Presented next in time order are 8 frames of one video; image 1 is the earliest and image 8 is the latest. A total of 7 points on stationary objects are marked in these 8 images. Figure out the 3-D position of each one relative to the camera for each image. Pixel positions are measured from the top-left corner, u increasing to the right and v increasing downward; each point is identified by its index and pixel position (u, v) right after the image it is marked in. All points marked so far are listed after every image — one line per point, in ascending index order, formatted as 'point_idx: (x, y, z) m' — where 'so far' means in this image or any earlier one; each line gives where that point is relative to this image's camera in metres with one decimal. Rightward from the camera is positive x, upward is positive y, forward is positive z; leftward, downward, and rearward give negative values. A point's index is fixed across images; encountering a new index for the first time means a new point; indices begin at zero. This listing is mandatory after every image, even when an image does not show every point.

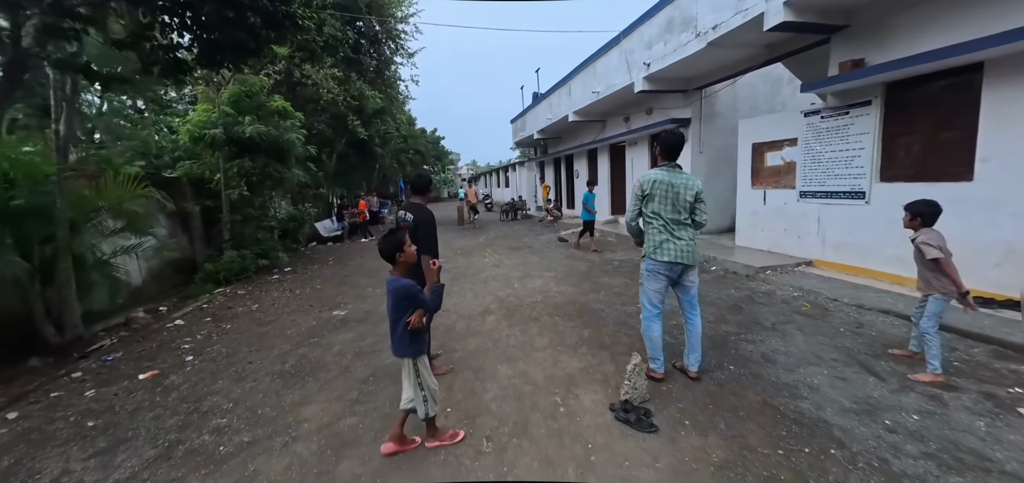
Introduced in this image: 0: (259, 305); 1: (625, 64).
0: (-3.7, -0.9, +5.8) m
1: (+2.4, +3.9, +8.6) m
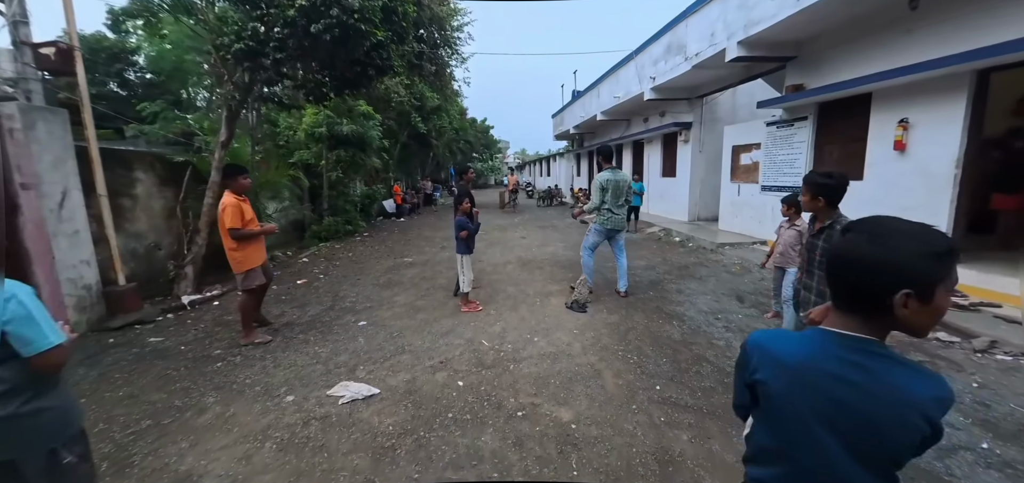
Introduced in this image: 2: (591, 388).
0: (-3.3, -0.3, +8.3) m
1: (+3.3, +4.3, +10.3) m
2: (+0.6, -1.1, +2.9) m
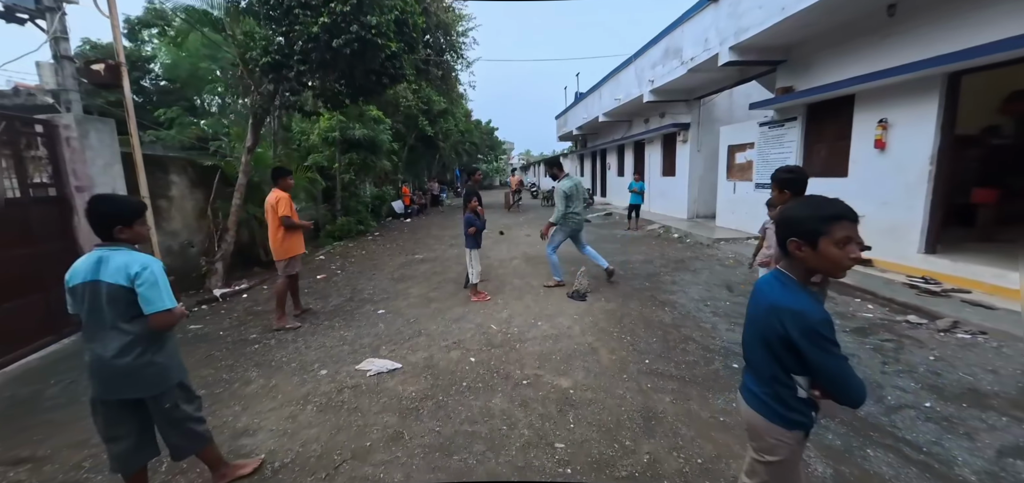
0: (-3.2, -0.2, +8.8) m
1: (+3.4, +4.4, +10.7) m
2: (+0.6, -1.0, +3.3) m
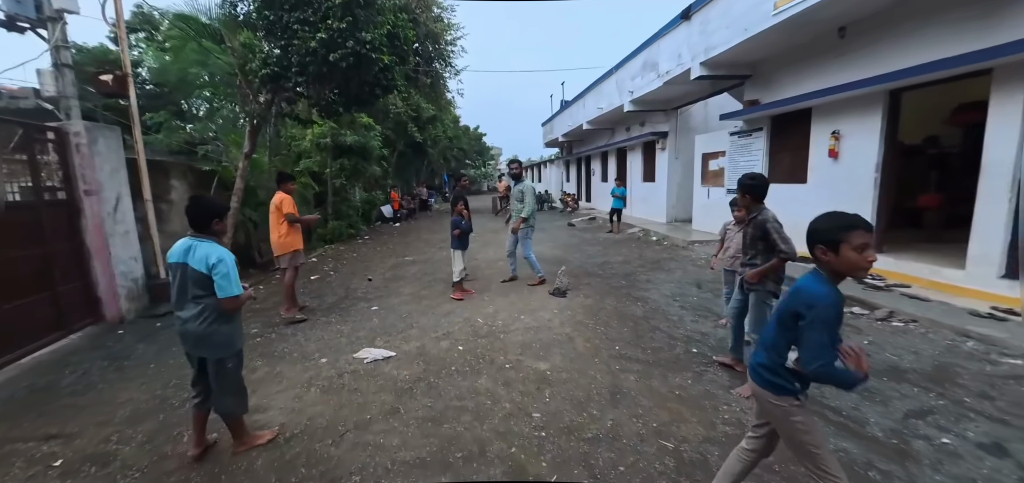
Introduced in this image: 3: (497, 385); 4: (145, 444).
0: (-3.5, -0.3, +9.0) m
1: (+3.0, +4.3, +11.2) m
2: (+0.5, -1.0, +3.7) m
3: (-0.1, -1.1, +3.1) m
4: (-2.4, -1.3, +2.6) m
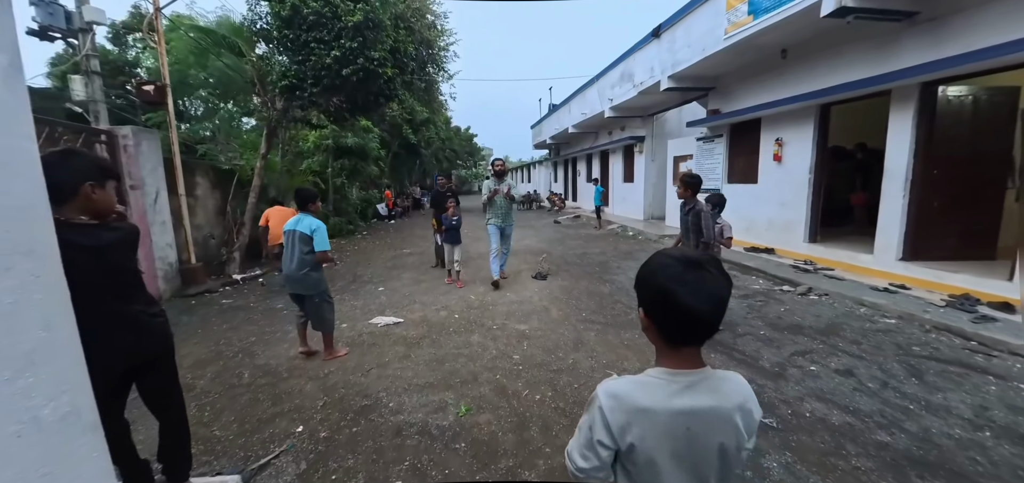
0: (-3.8, -0.1, +9.8) m
1: (+2.7, +4.5, +12.1) m
2: (+0.3, -0.9, +4.6) m
3: (-0.3, -1.0, +4.0) m
4: (-2.6, -1.2, +3.4) m
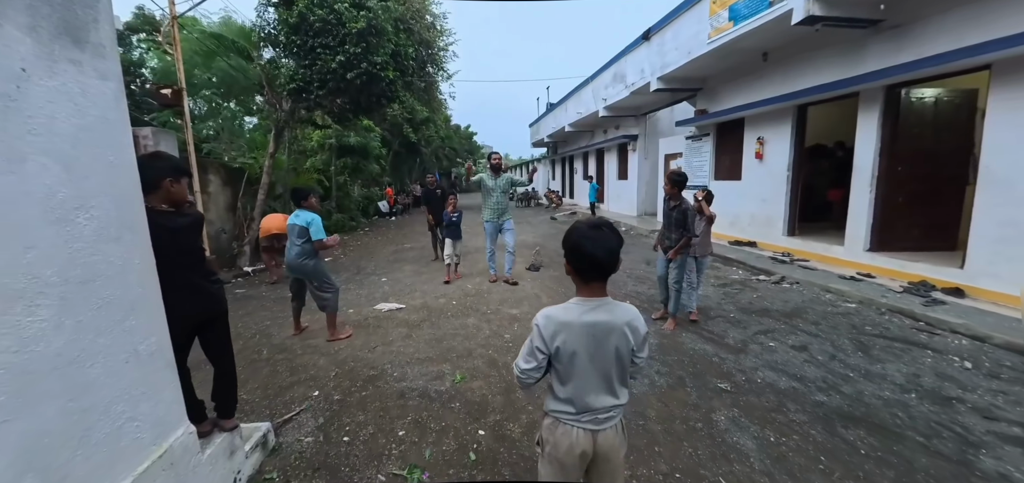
0: (-3.9, 0.0, +10.2) m
1: (+2.6, +4.6, +12.5) m
2: (+0.3, -0.8, +5.0) m
3: (-0.3, -0.9, +4.4) m
4: (-2.7, -1.1, +3.8) m
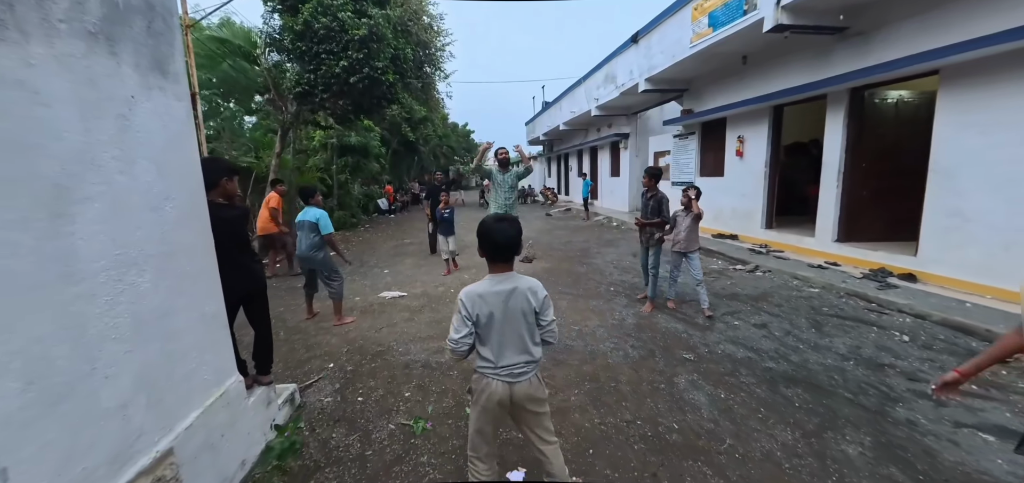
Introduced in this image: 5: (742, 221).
0: (-4.0, +0.1, +10.6) m
1: (+2.5, +4.8, +12.9) m
2: (+0.2, -0.7, +5.4) m
3: (-0.4, -0.8, +4.8) m
4: (-2.7, -1.0, +4.2) m
5: (+4.6, +0.4, +7.8) m
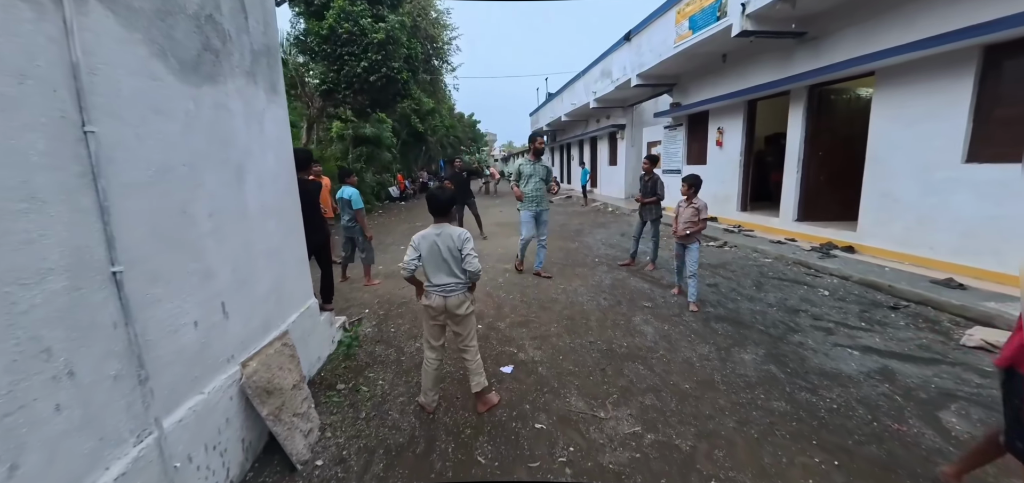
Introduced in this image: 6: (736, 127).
0: (-3.9, +0.6, +11.6) m
1: (+2.6, +5.3, +13.7) m
2: (+0.2, -0.3, +6.3) m
3: (-0.5, -0.4, +5.8) m
4: (-2.8, -0.7, +5.2) m
5: (+4.6, +0.8, +8.7) m
6: (+4.6, +2.4, +8.1) m
